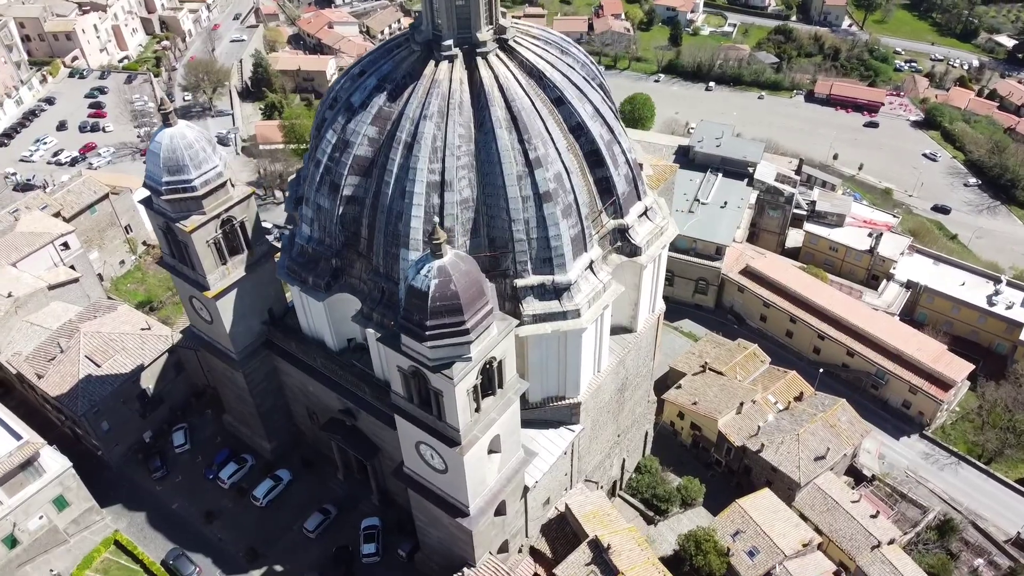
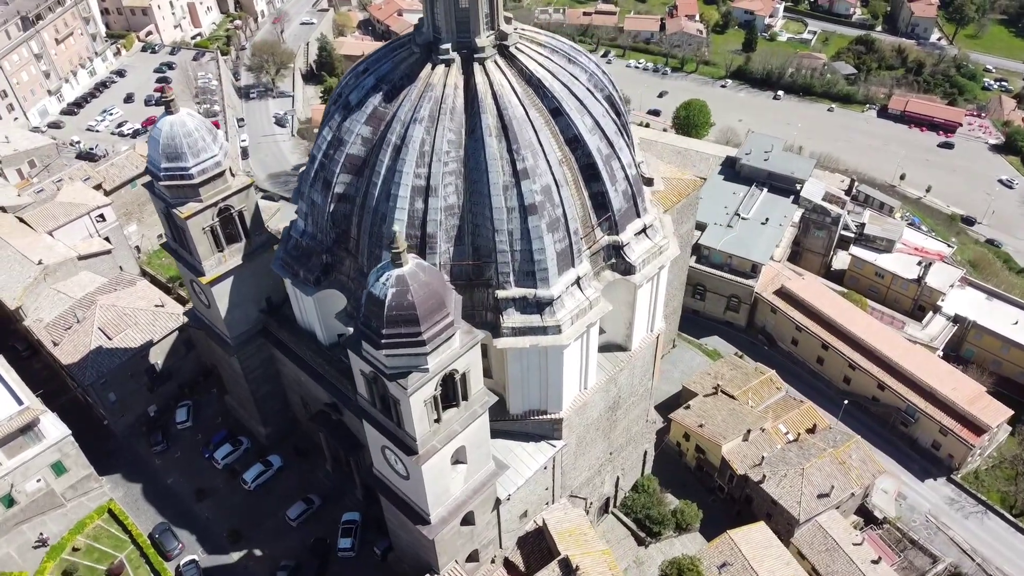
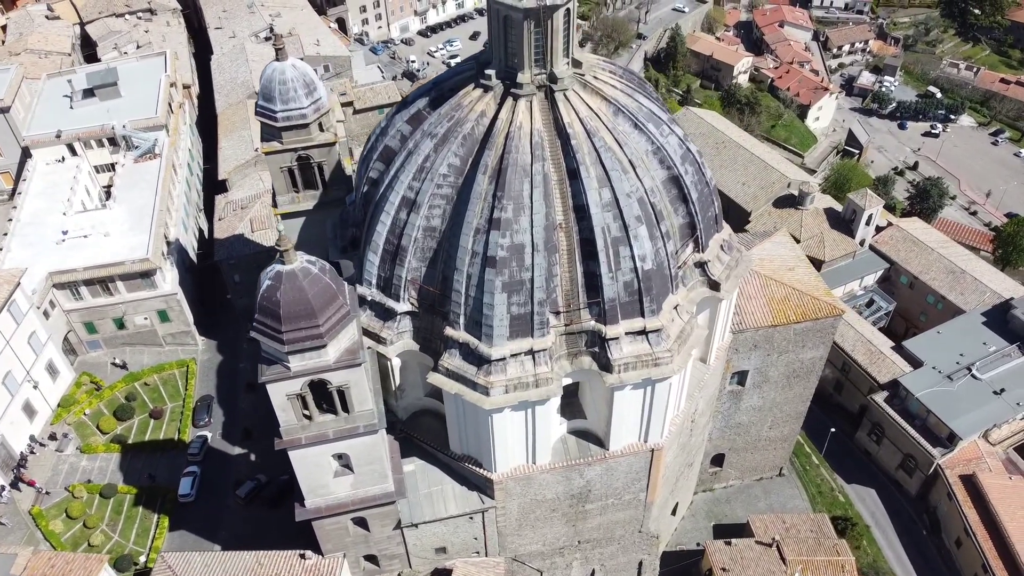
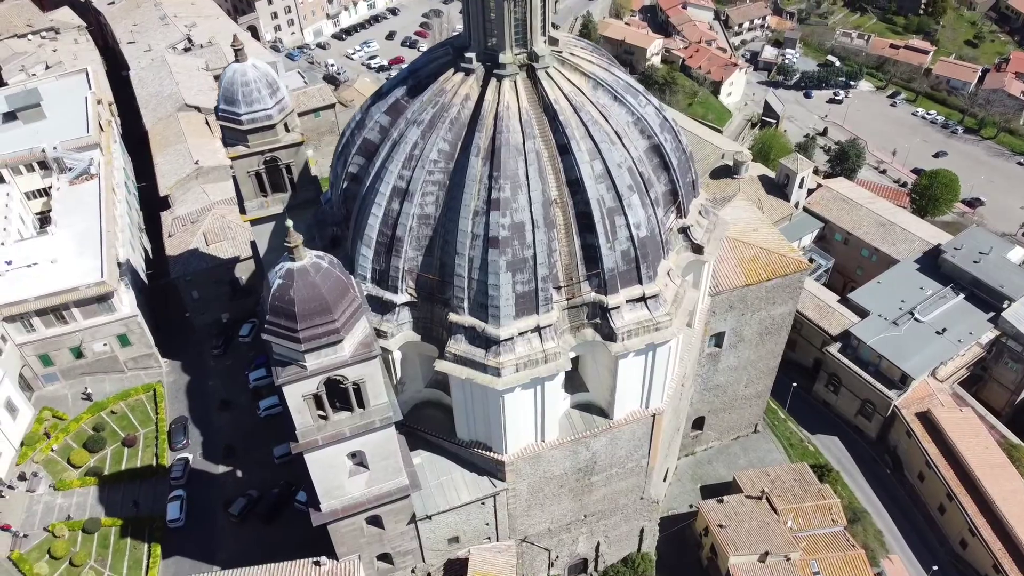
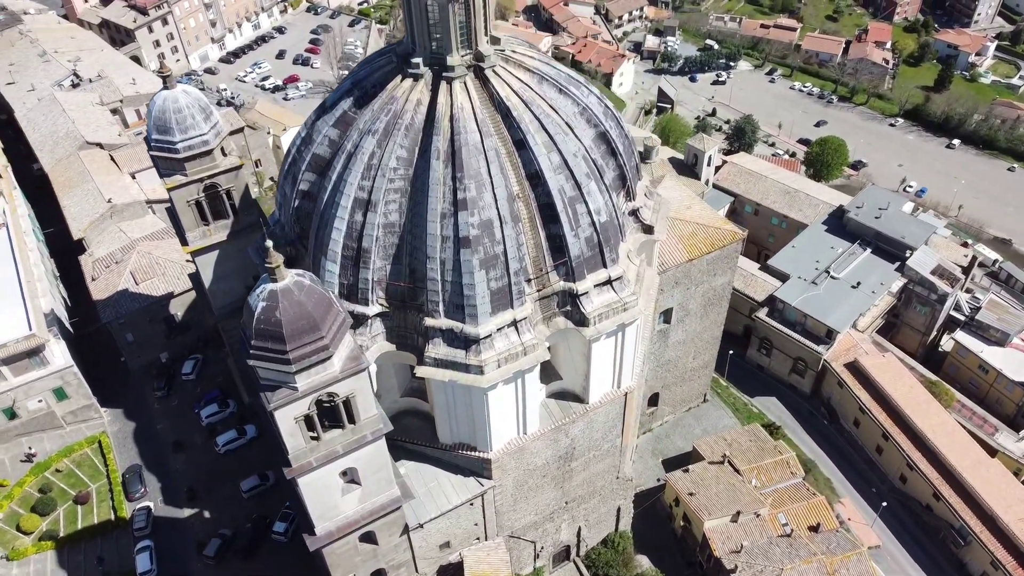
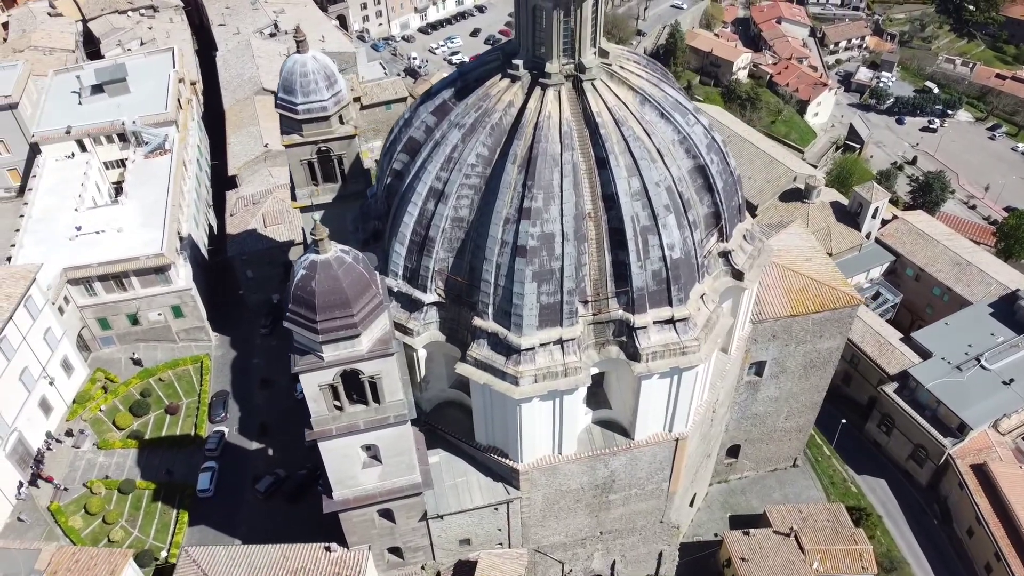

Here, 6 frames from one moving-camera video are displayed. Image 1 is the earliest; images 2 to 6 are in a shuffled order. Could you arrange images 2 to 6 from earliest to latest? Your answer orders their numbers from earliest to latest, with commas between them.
2, 5, 4, 6, 3
